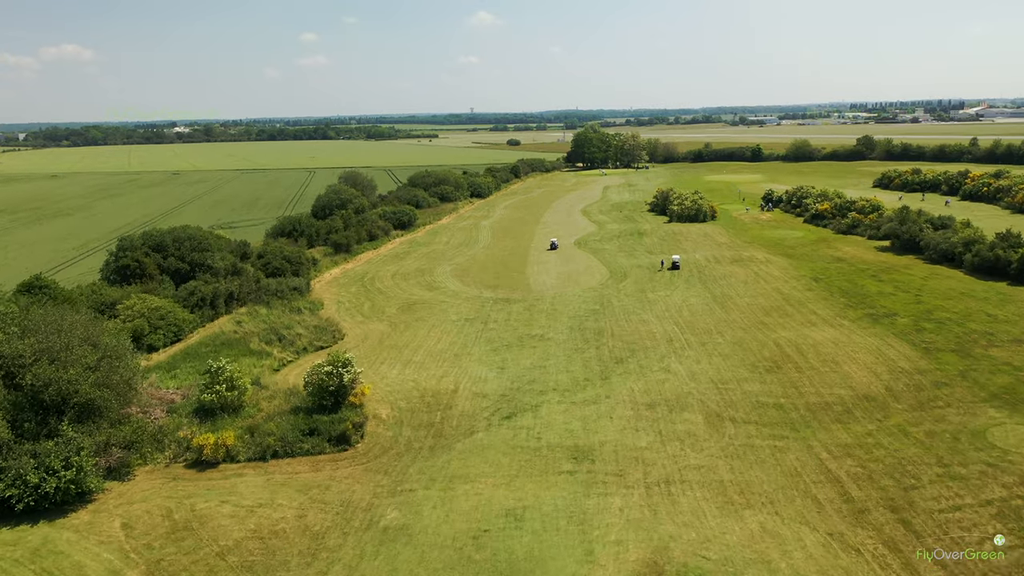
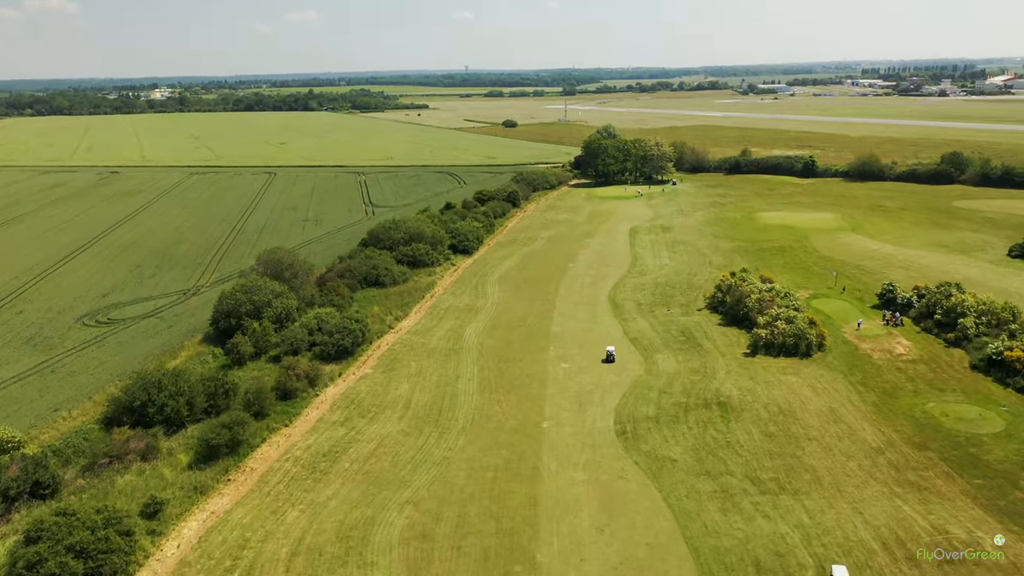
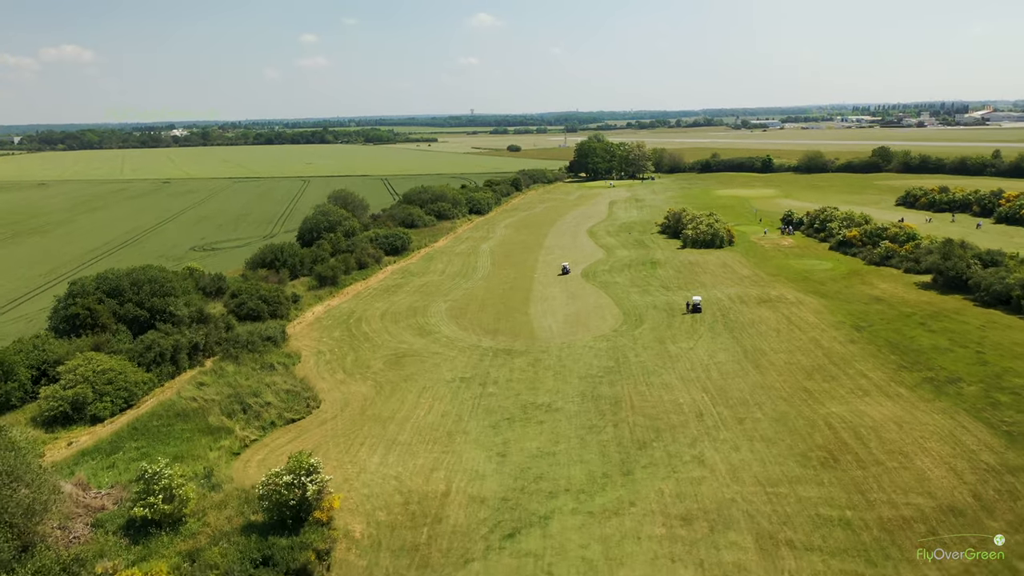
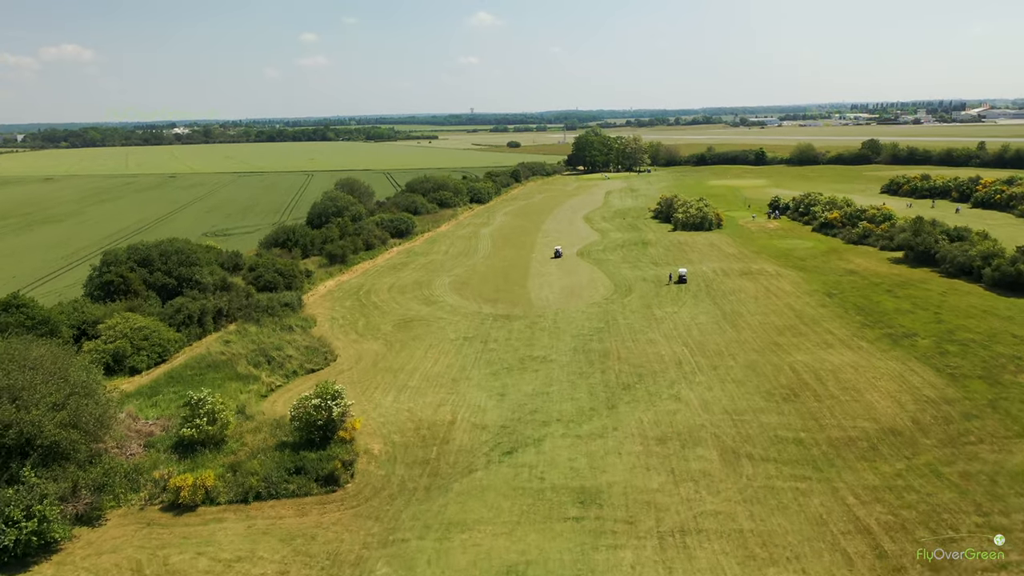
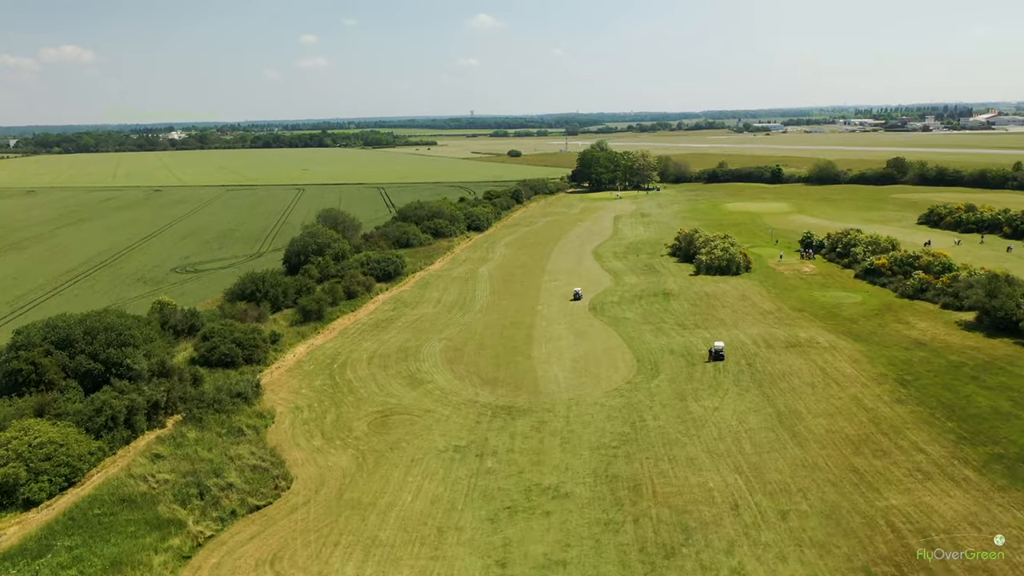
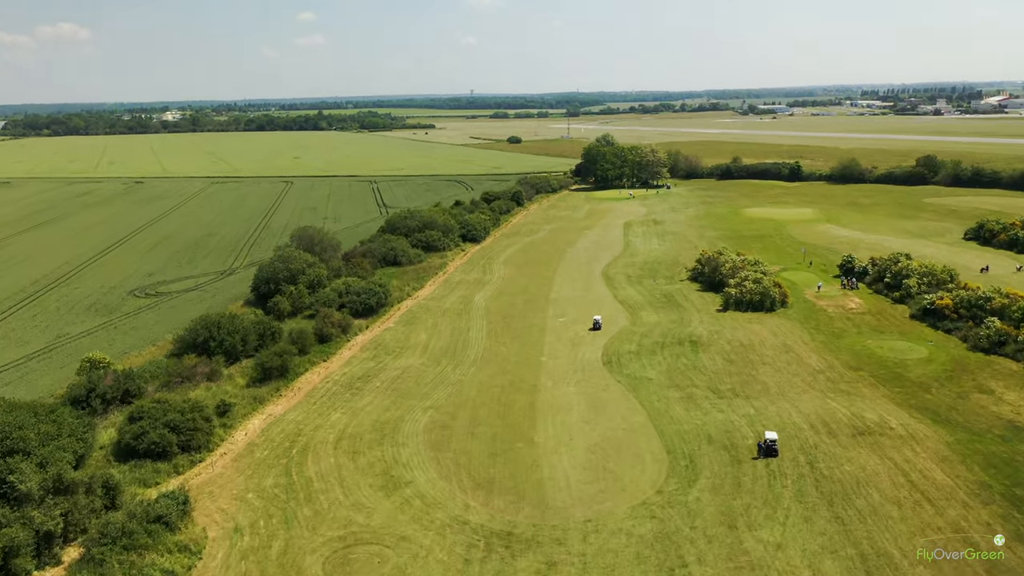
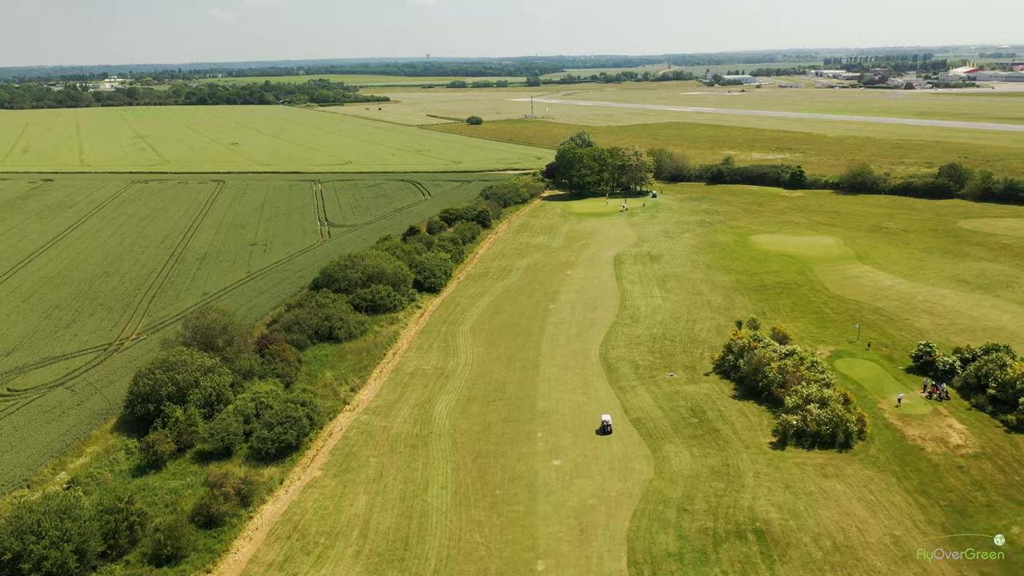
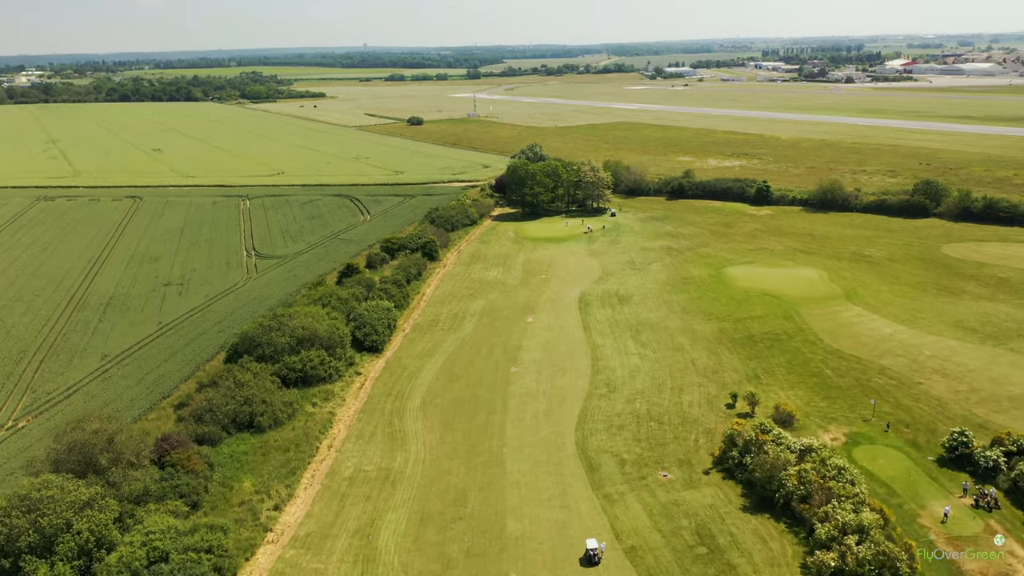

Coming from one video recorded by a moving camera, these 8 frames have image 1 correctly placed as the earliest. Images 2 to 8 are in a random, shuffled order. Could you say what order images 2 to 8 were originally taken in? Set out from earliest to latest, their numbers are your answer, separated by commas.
4, 3, 5, 6, 2, 7, 8
